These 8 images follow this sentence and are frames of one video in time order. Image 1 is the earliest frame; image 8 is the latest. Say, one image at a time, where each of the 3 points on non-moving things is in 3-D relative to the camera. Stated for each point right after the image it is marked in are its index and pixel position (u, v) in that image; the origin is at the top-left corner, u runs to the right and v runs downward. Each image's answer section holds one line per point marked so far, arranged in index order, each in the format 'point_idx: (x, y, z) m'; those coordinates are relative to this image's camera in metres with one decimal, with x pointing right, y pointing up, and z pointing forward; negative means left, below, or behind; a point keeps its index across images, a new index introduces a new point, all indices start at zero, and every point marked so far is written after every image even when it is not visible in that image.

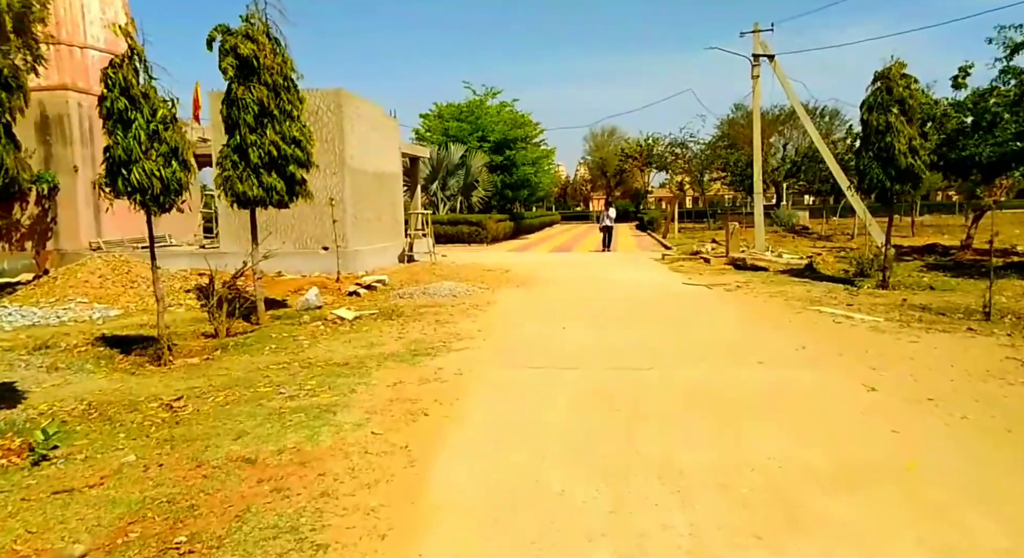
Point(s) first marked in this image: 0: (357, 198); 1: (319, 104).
0: (-3.7, +1.9, +18.0) m
1: (-4.4, +4.0, +17.3) m
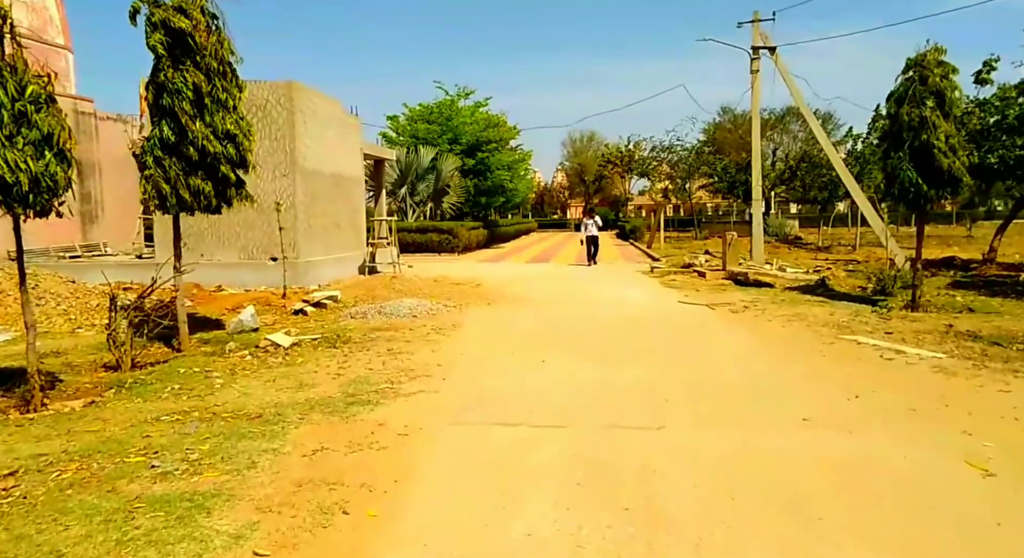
0: (-4.3, +1.6, +16.0) m
1: (-5.0, +3.7, +15.3) m
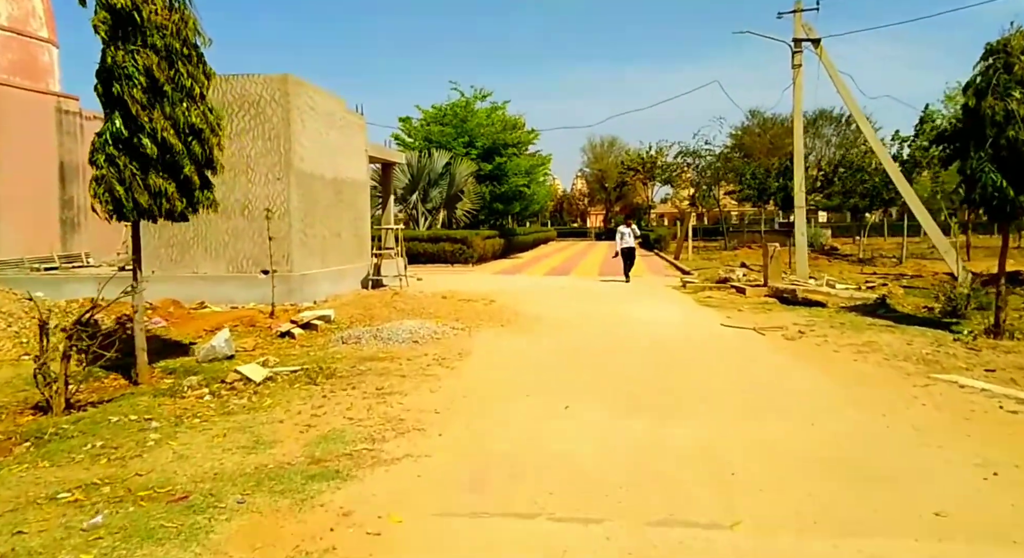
0: (-4.0, +1.3, +14.5) m
1: (-4.7, +3.4, +13.9) m
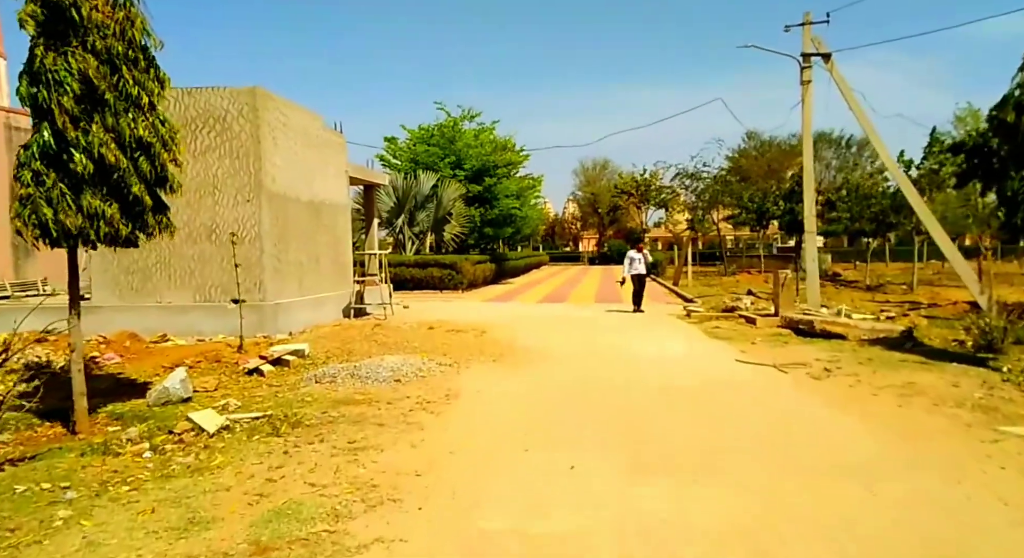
0: (-4.1, +0.8, +13.5) m
1: (-4.8, +2.9, +12.9) m
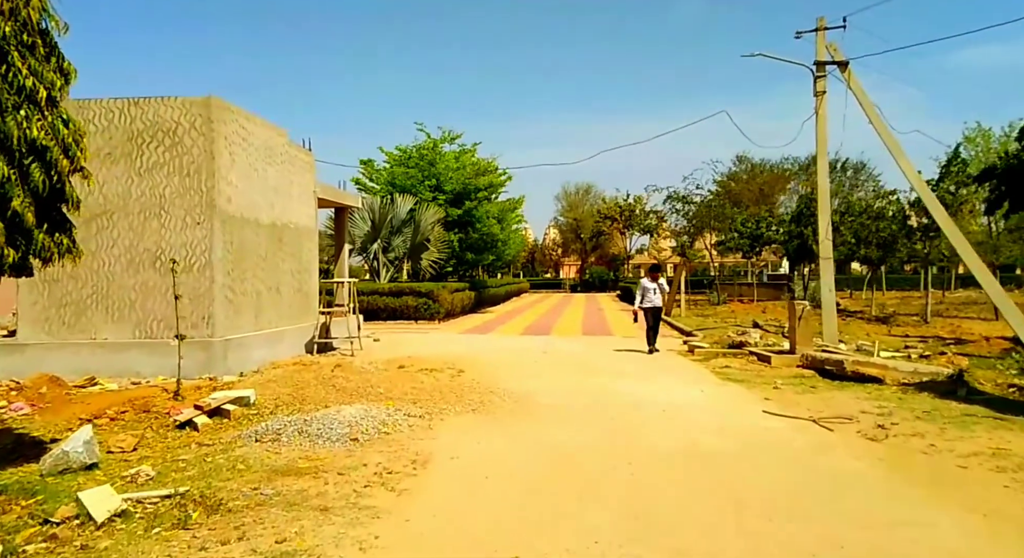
0: (-4.4, +0.3, +11.9) m
1: (-5.0, +2.4, +11.4) m
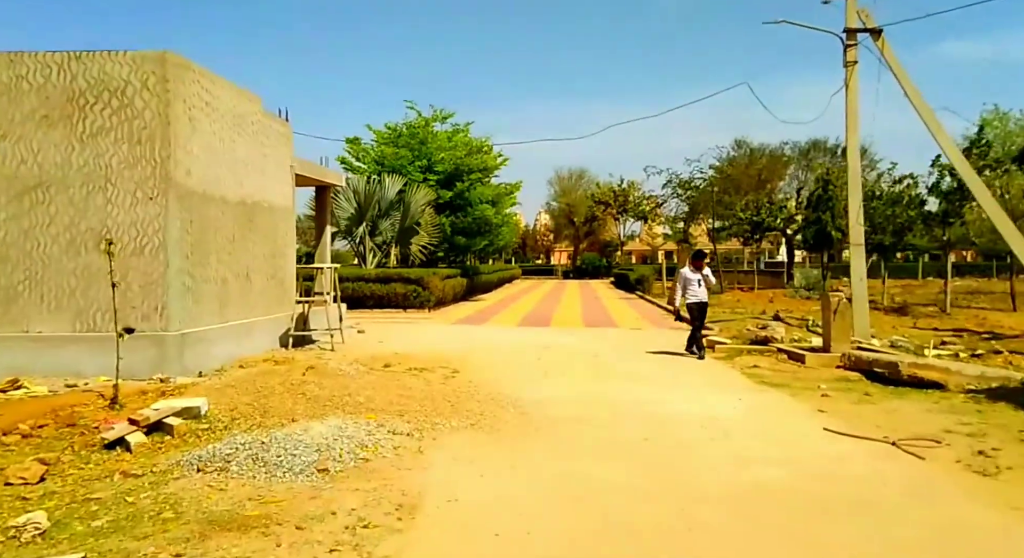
0: (-4.3, +0.5, +10.3) m
1: (-5.0, +2.6, +9.7) m
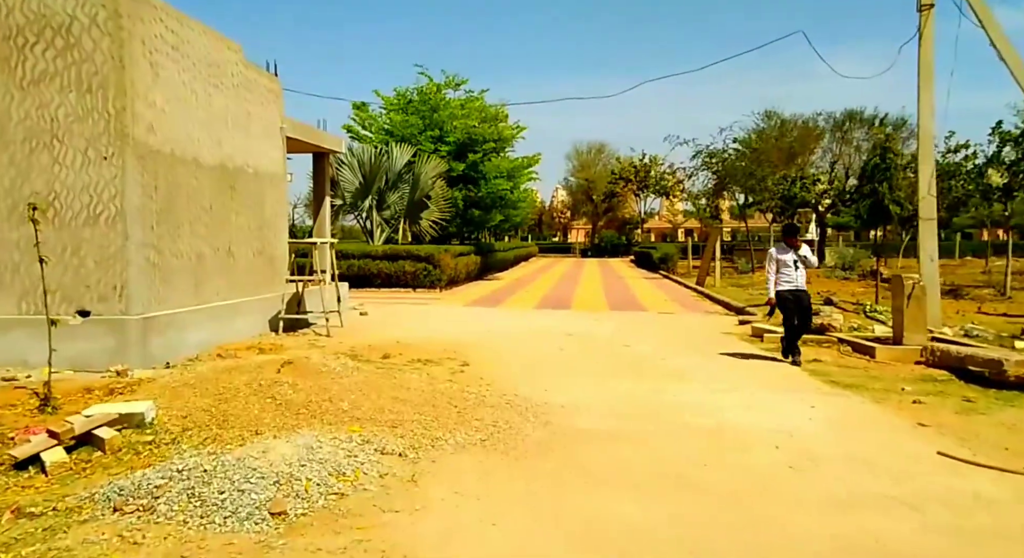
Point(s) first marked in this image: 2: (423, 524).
0: (-4.1, +0.8, +8.9) m
1: (-4.8, +2.9, +8.2) m
2: (-0.5, -1.3, +4.1) m
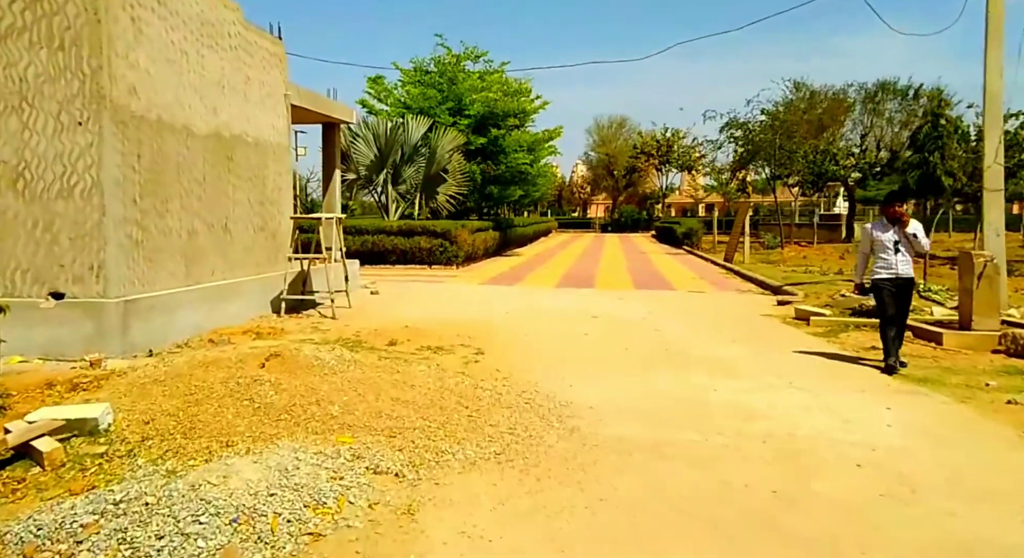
0: (-3.9, +1.0, +8.0) m
1: (-4.6, +3.1, +7.3) m
2: (-0.4, -1.2, +3.2) m
